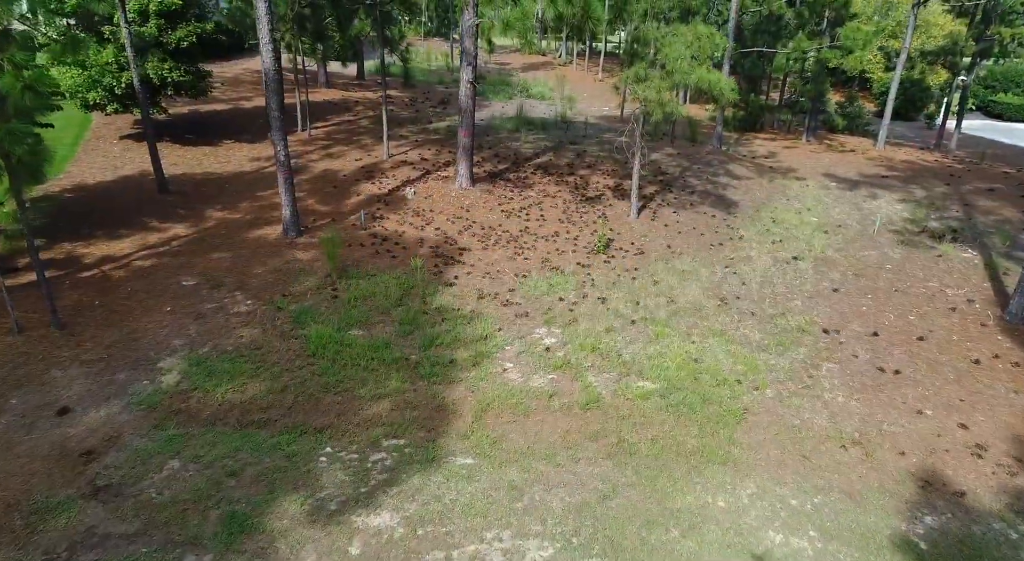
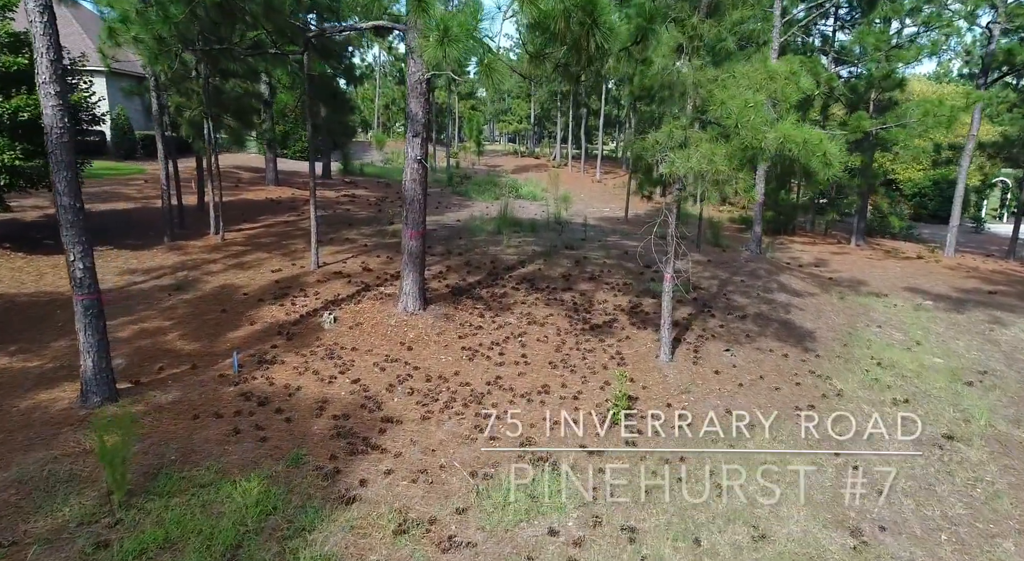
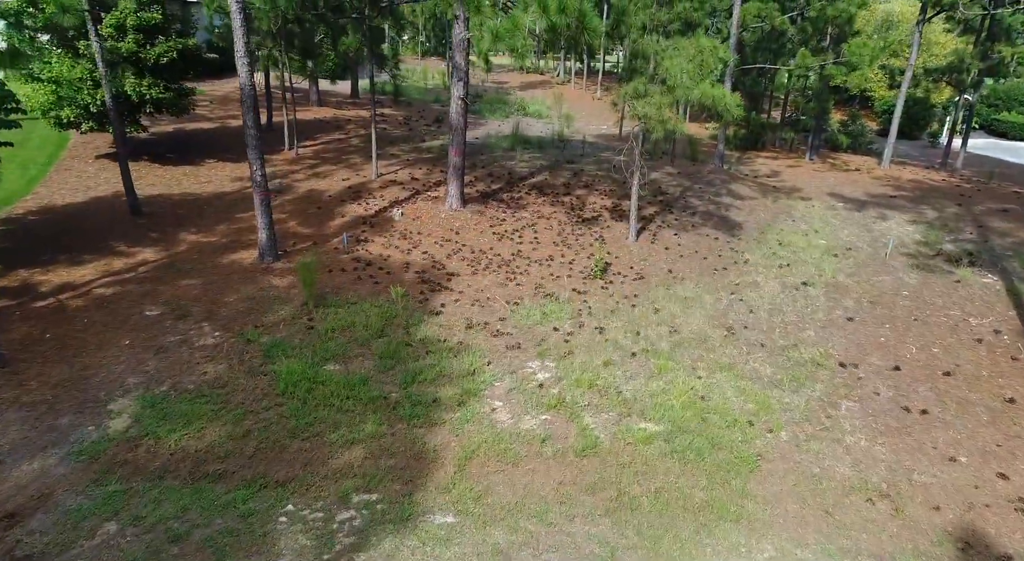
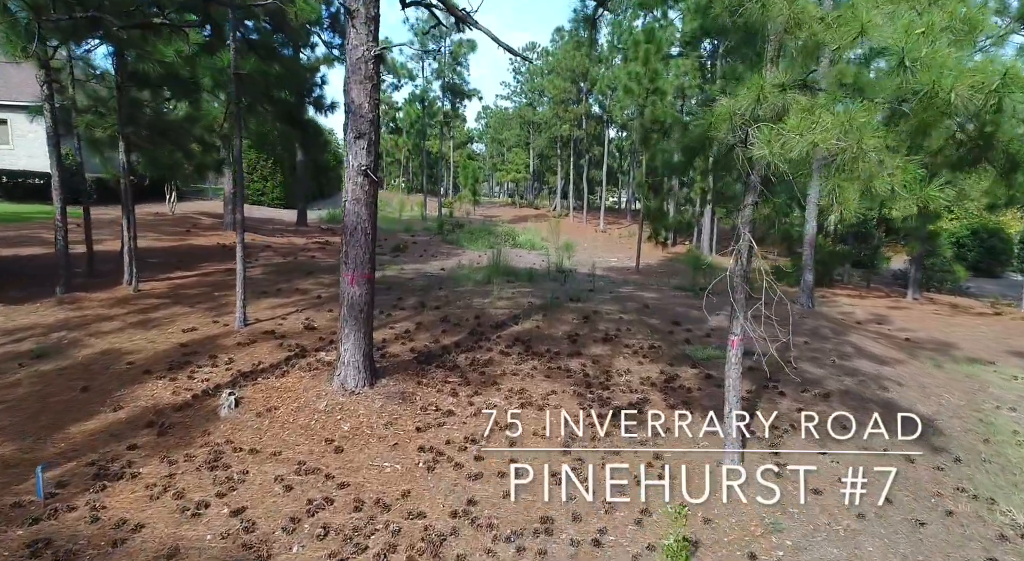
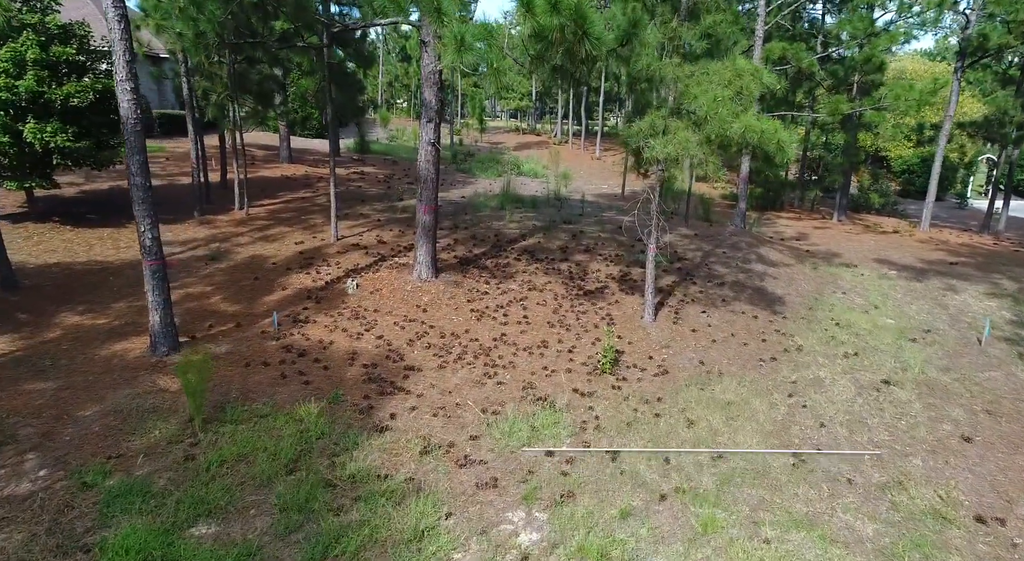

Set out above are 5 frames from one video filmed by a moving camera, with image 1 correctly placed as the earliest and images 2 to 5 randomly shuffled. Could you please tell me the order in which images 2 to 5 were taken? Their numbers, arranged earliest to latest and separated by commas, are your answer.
3, 5, 2, 4
